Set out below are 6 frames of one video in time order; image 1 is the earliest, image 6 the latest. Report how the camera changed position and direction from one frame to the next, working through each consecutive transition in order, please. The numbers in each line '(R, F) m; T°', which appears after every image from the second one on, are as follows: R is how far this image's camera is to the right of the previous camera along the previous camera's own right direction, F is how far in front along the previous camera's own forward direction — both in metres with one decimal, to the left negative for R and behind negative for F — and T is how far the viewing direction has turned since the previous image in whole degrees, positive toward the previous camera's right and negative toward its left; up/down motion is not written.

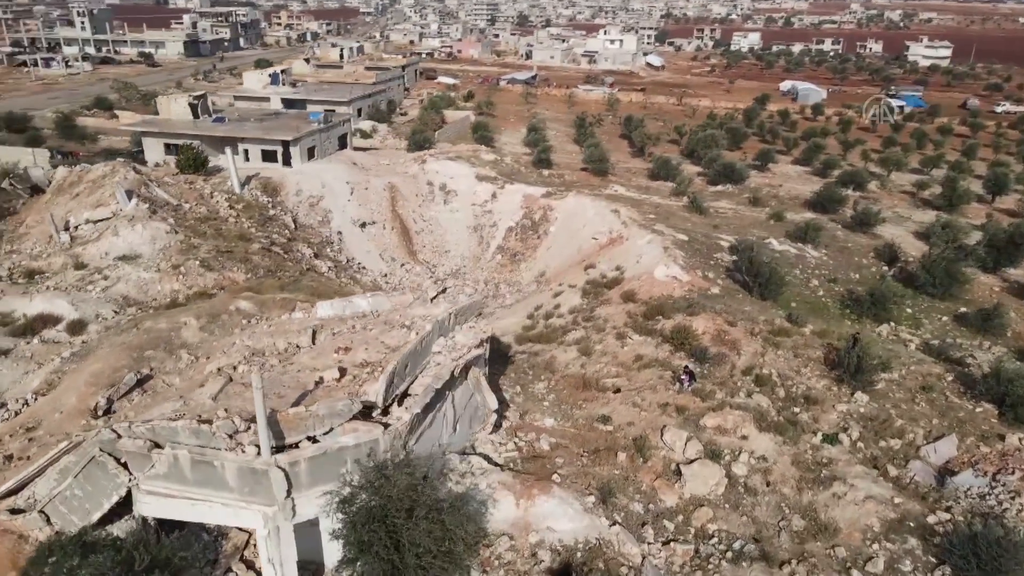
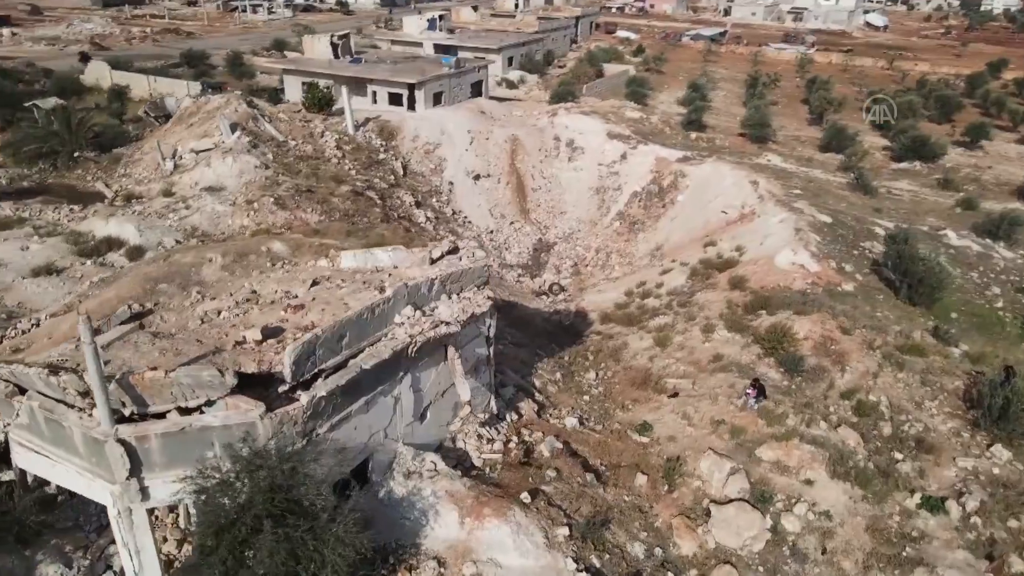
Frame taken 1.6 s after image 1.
(+2.5, +2.6) m; -14°
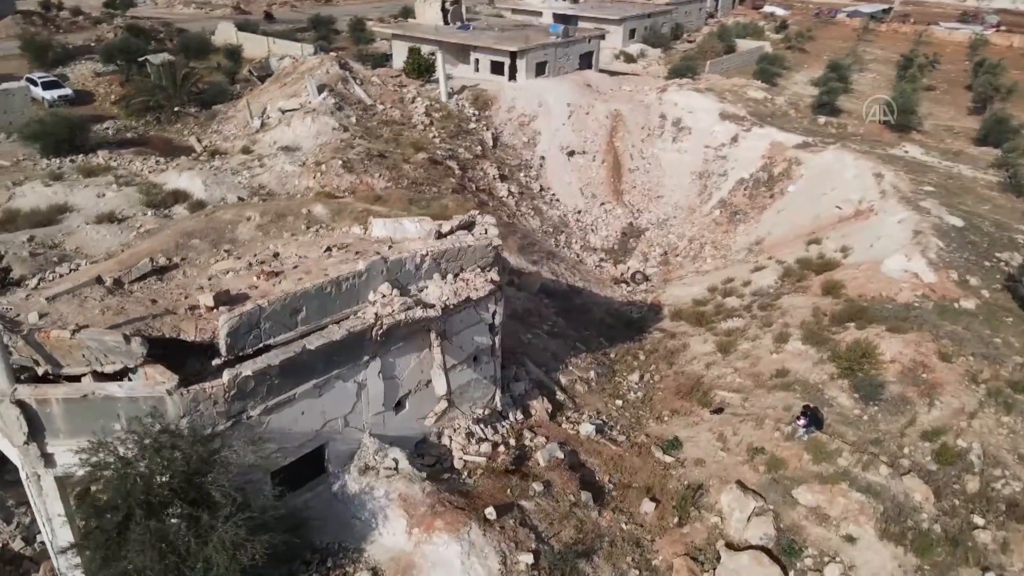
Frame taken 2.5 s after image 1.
(+1.6, +1.4) m; -10°
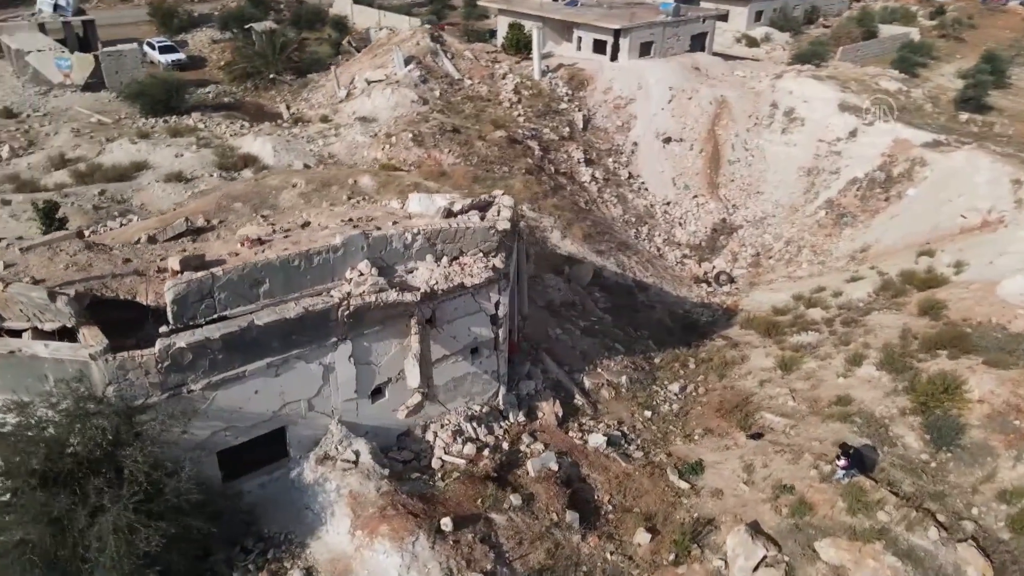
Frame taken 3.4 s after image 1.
(+1.4, +1.0) m; -9°
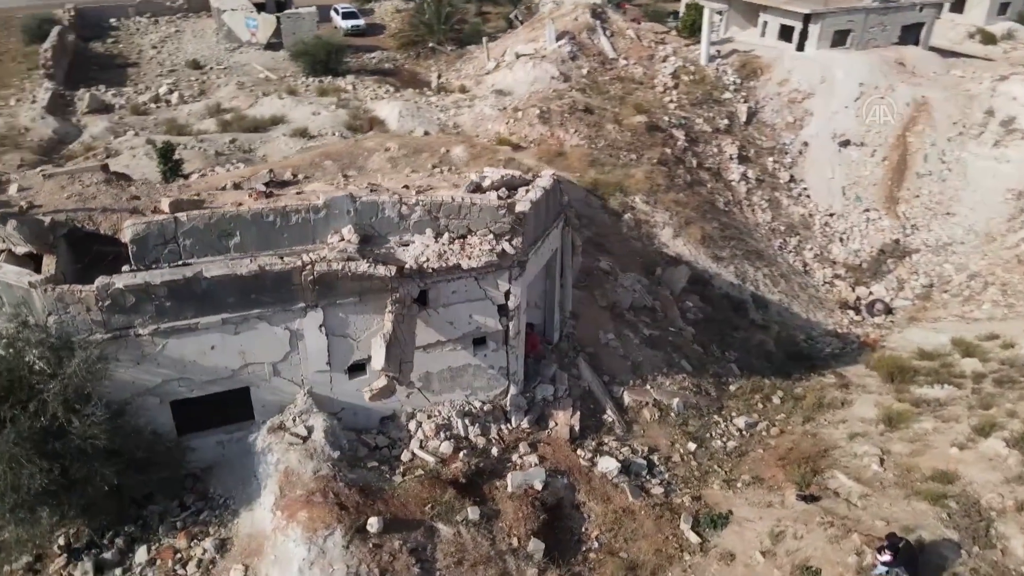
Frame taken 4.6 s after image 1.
(+1.9, +1.3) m; -15°
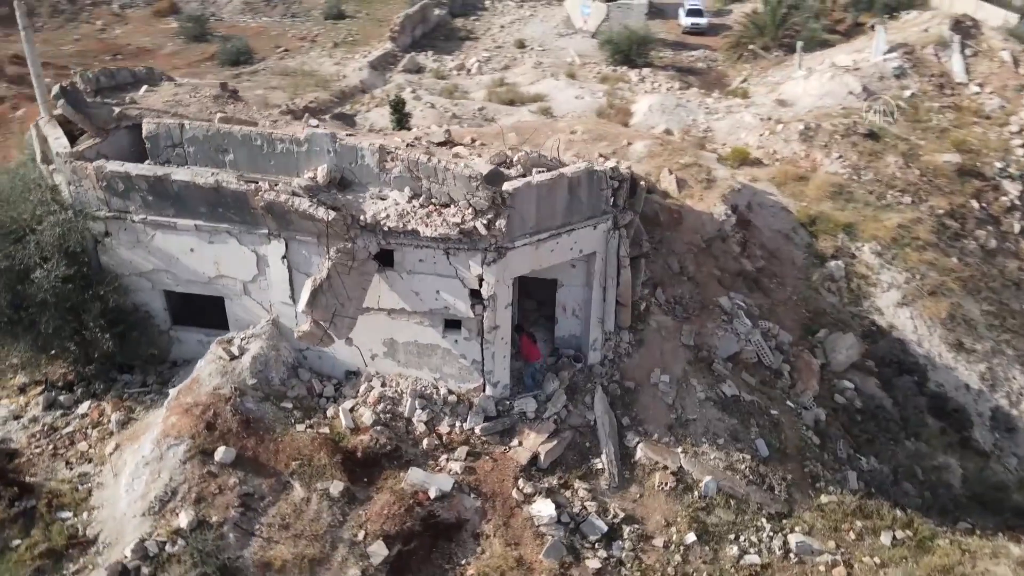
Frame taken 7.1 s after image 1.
(+3.7, +2.0) m; -29°
